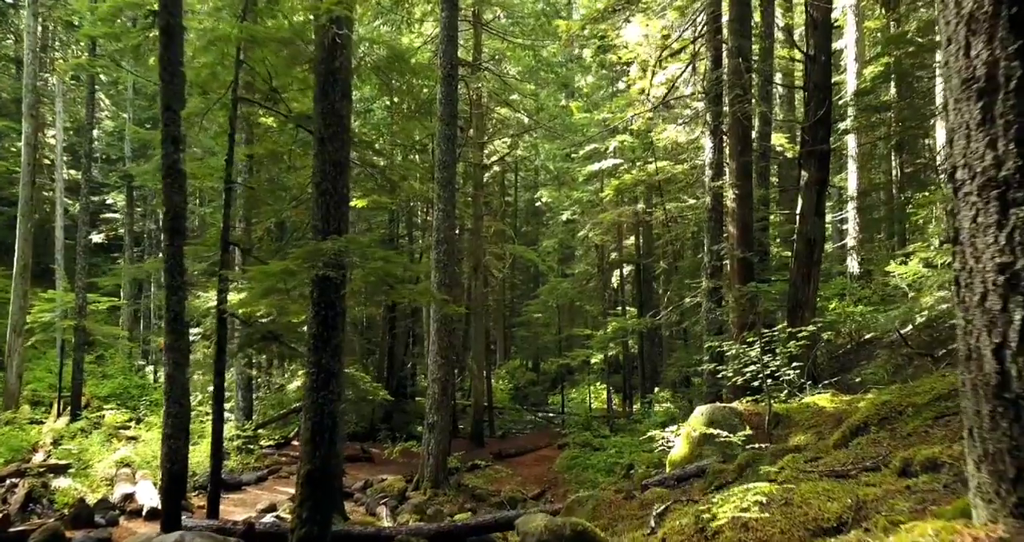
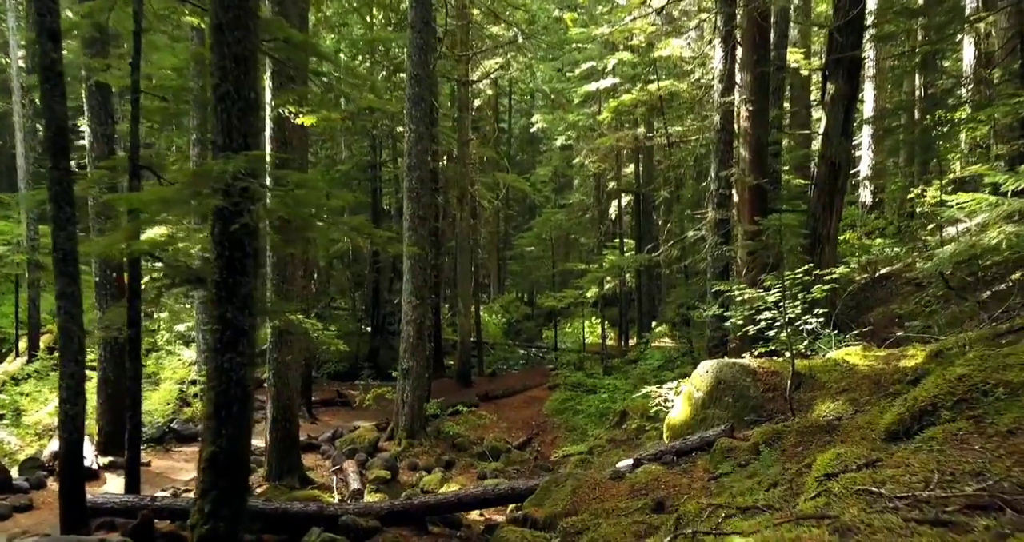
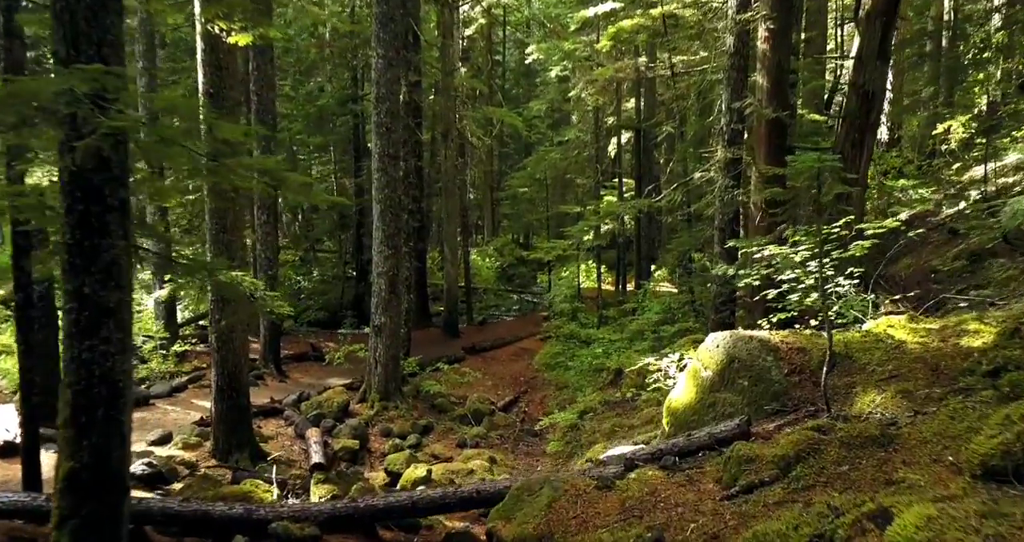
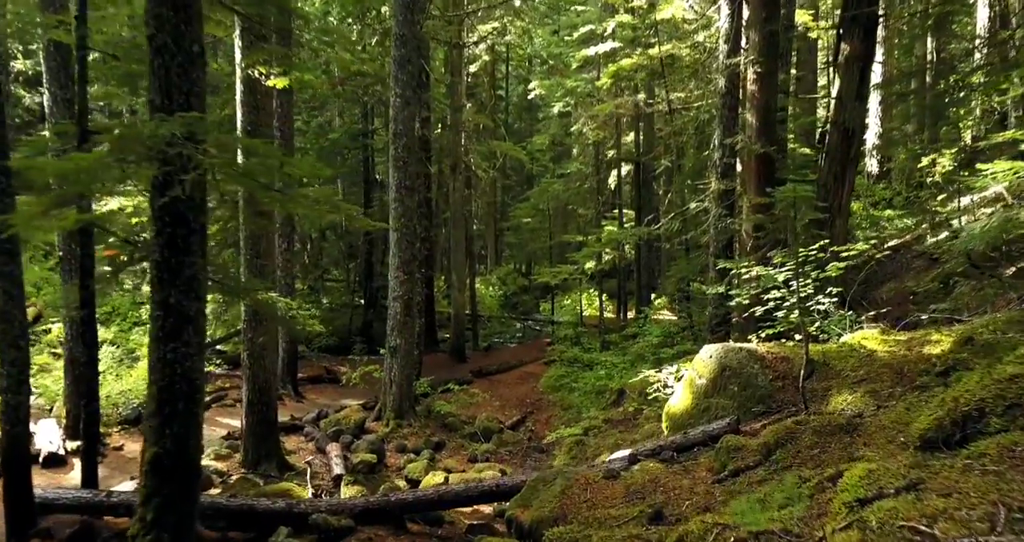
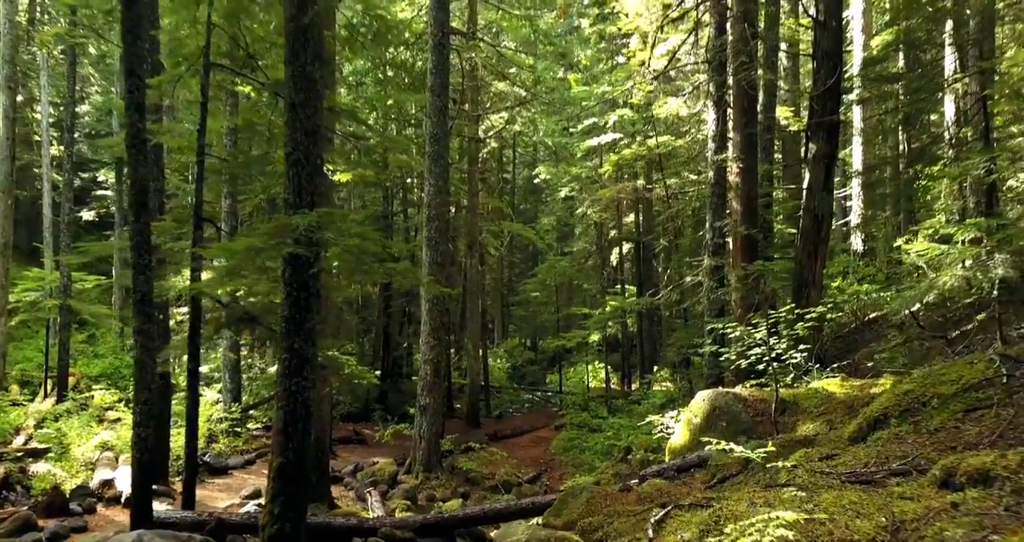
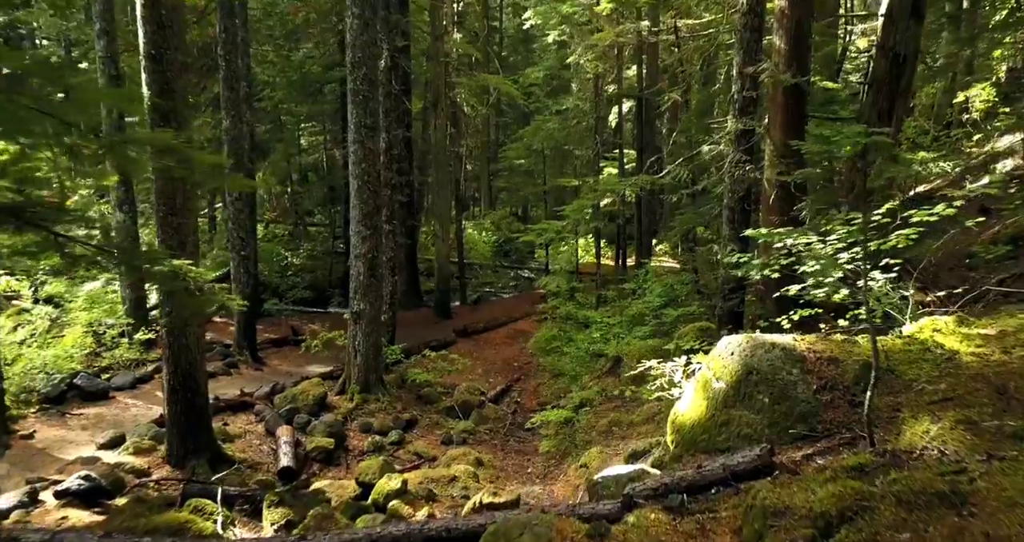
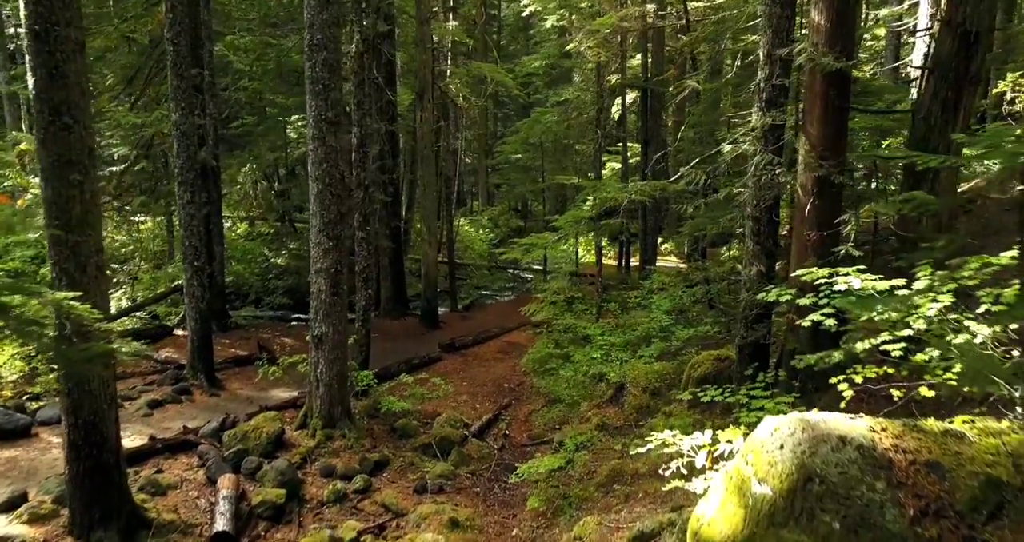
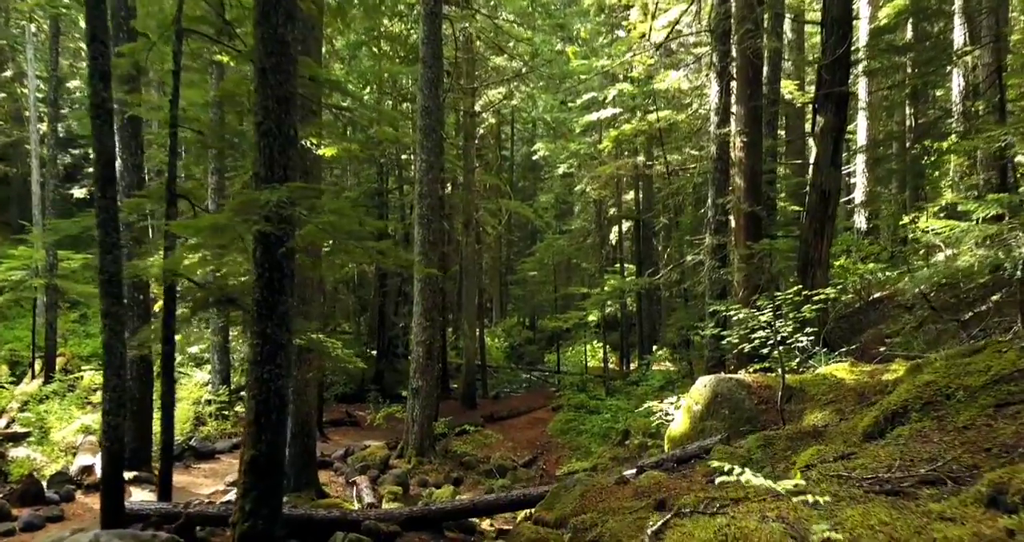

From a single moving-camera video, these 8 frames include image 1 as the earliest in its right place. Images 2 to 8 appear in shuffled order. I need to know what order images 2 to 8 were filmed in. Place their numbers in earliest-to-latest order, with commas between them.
5, 8, 2, 4, 3, 6, 7
